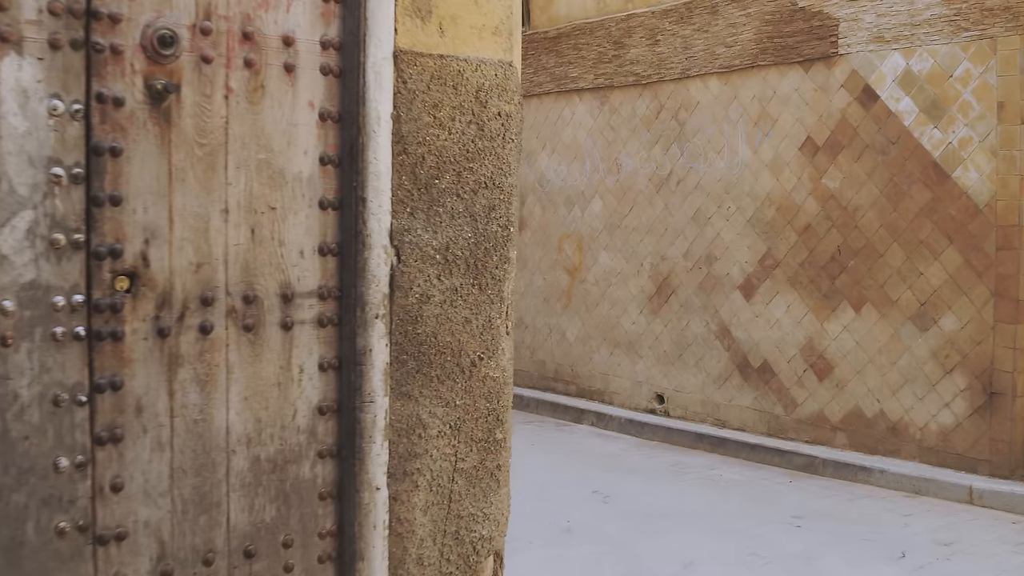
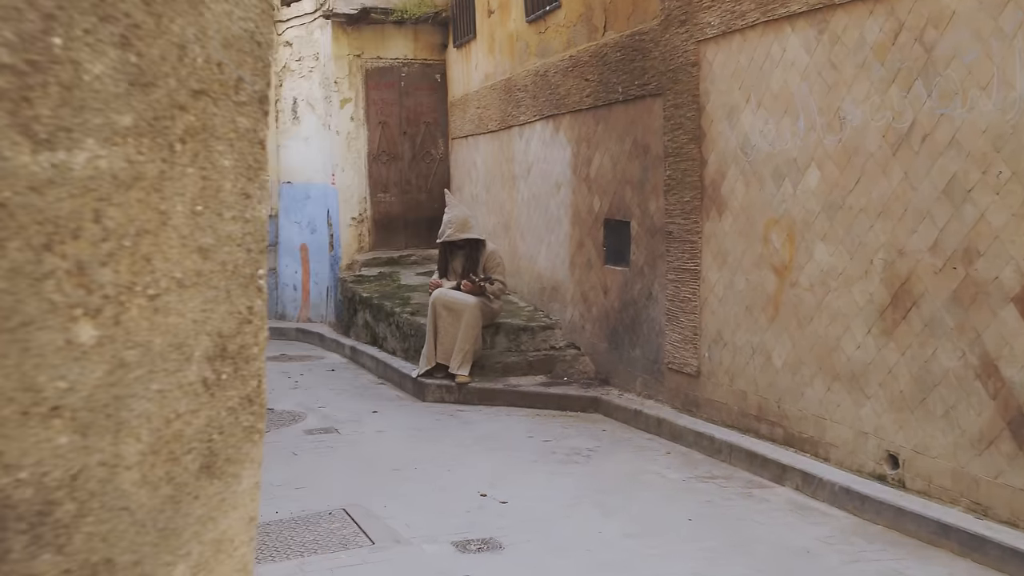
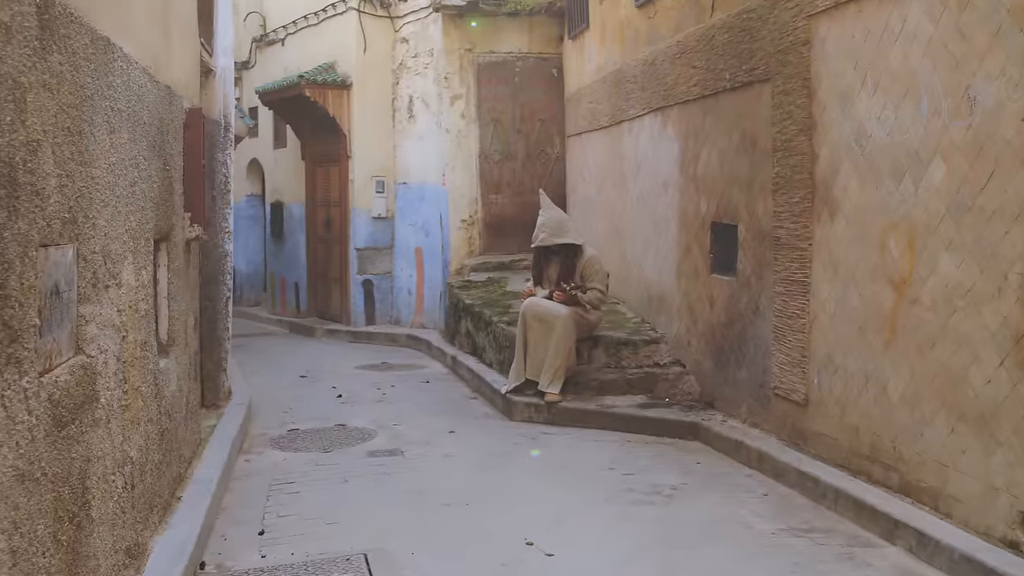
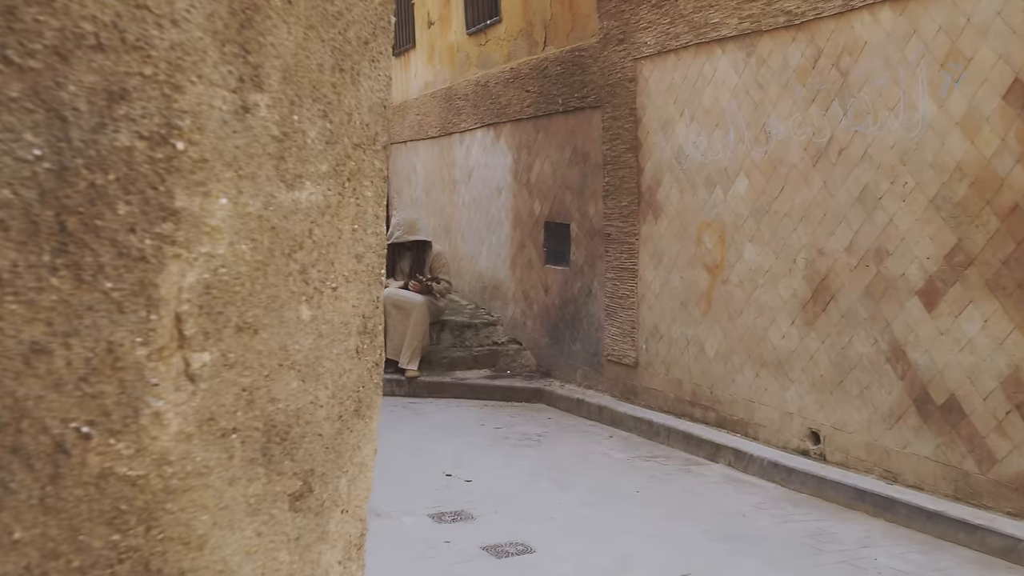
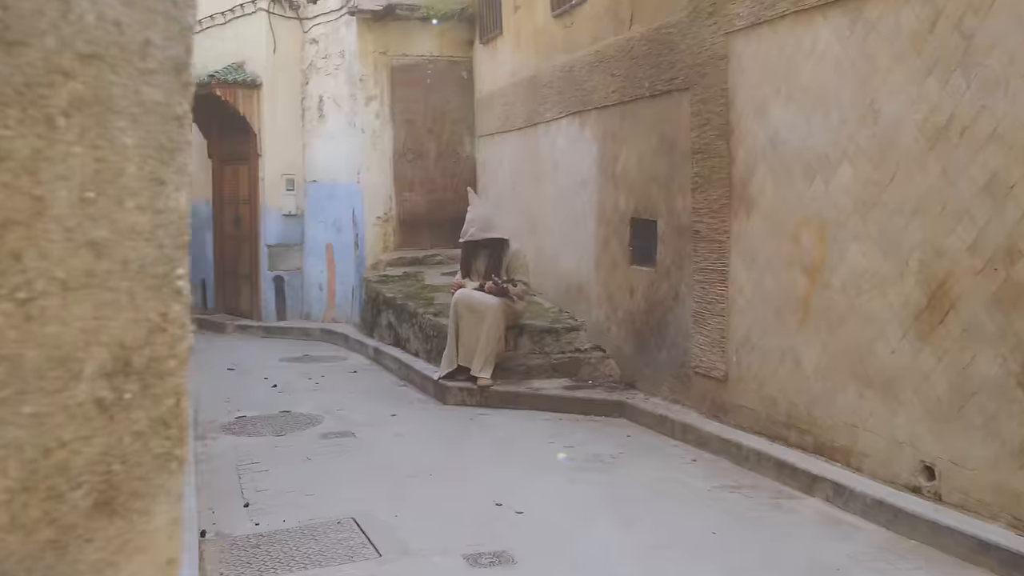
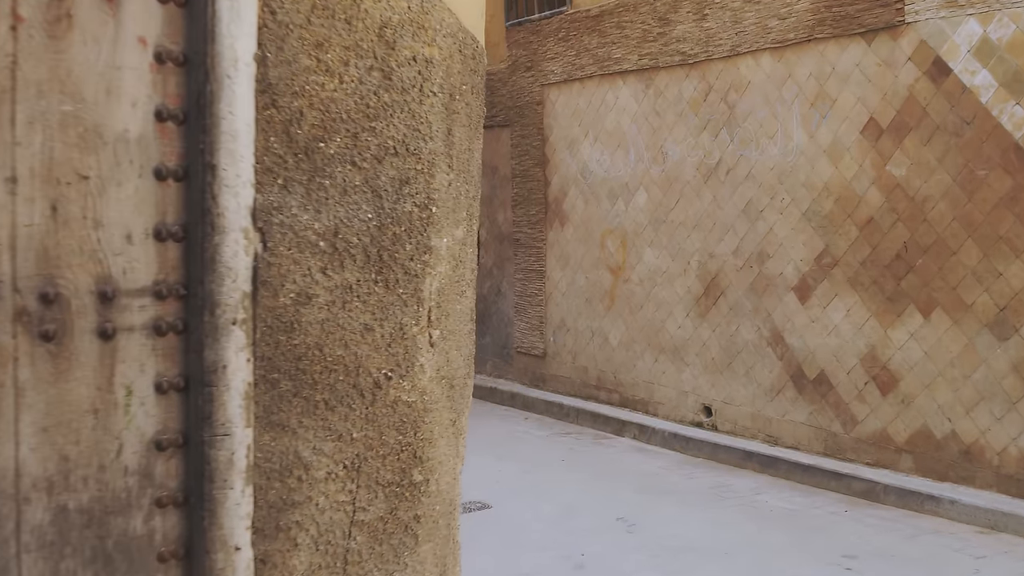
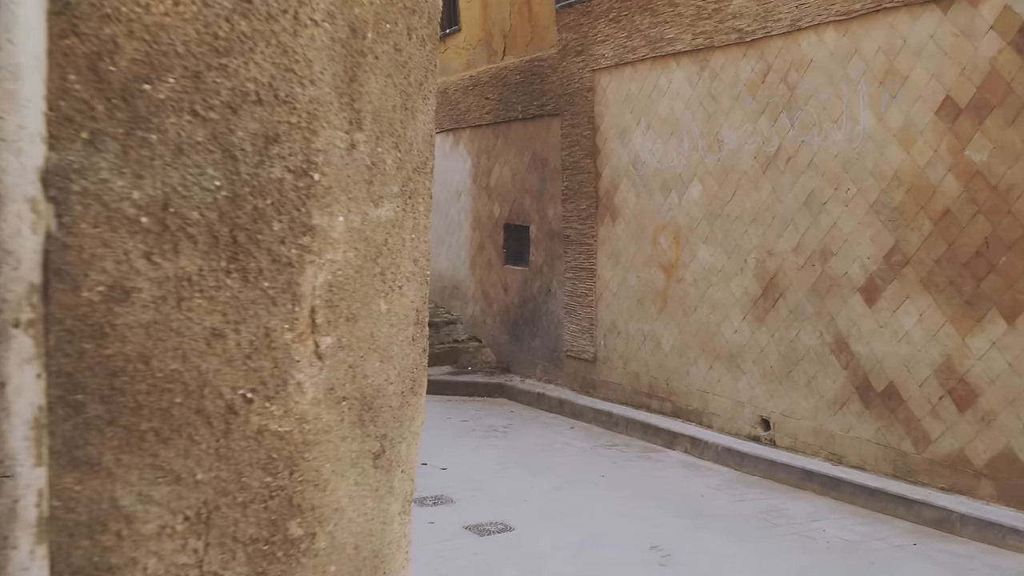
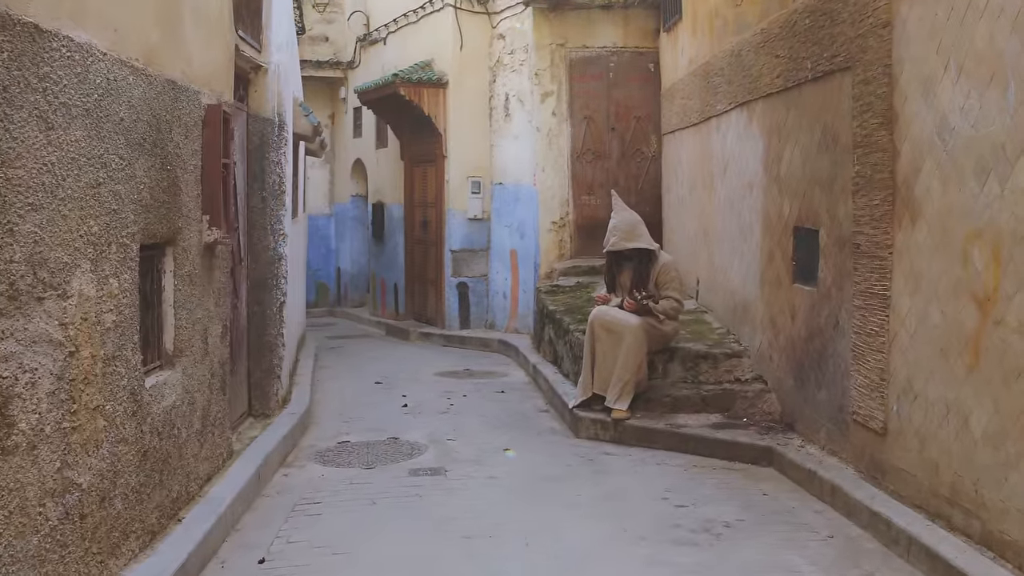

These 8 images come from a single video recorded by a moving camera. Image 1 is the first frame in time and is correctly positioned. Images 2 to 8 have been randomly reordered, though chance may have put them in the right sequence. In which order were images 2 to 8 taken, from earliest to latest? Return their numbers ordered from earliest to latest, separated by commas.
6, 7, 4, 2, 5, 3, 8
